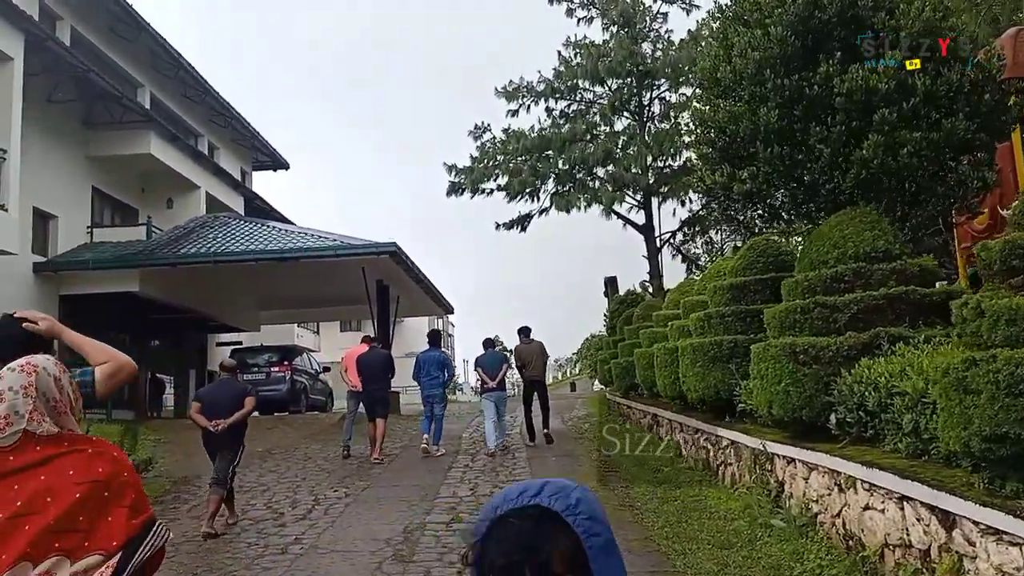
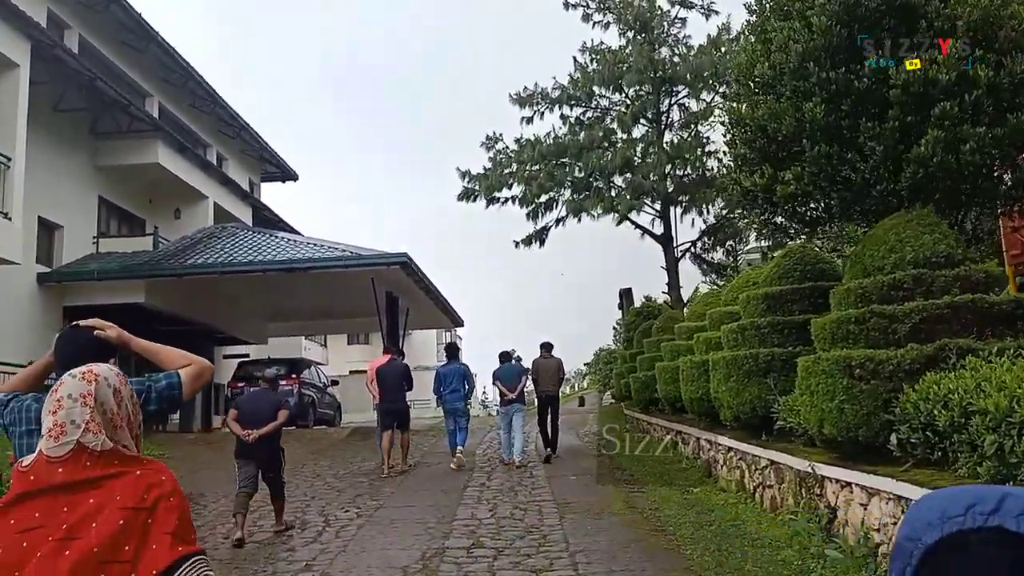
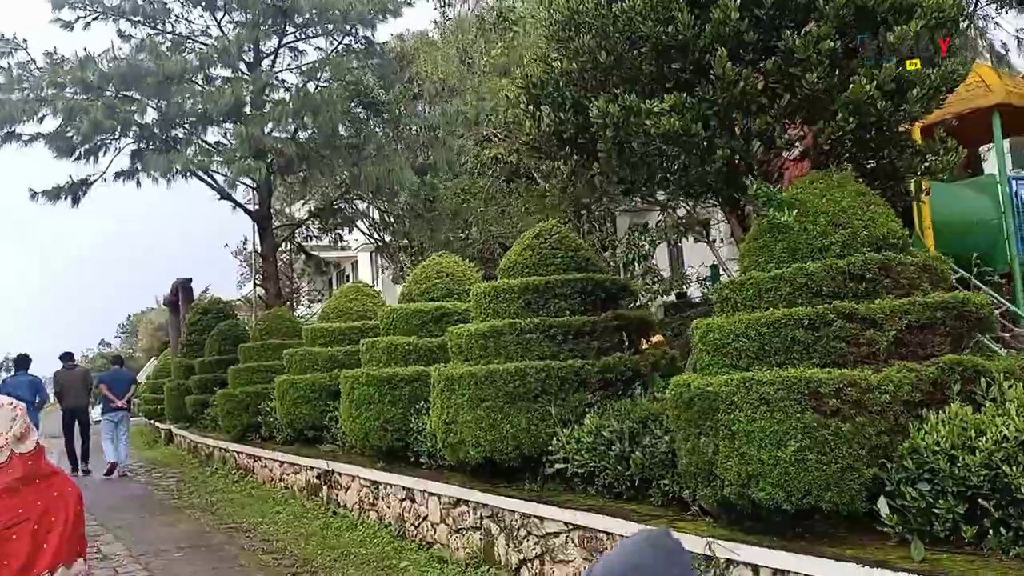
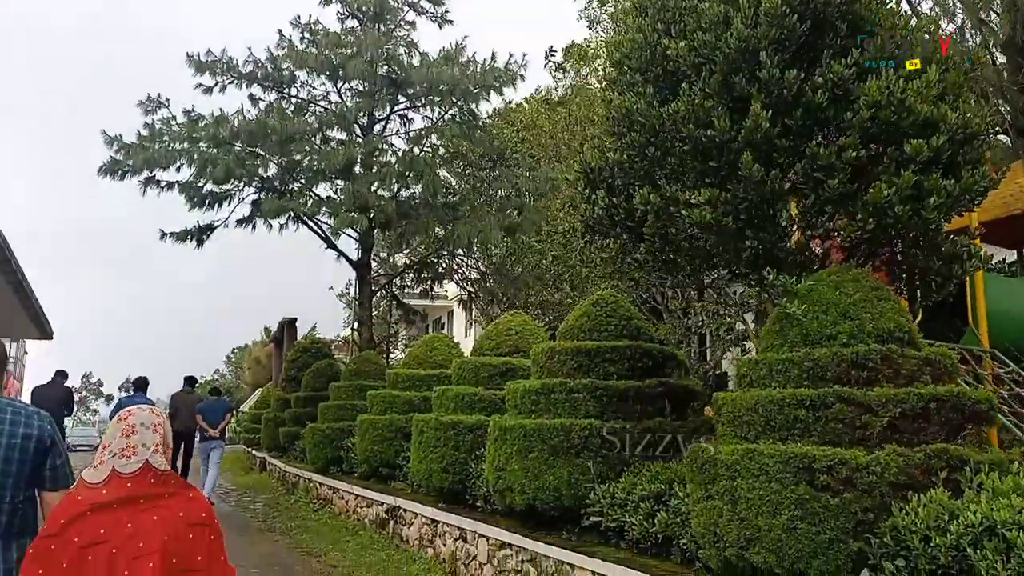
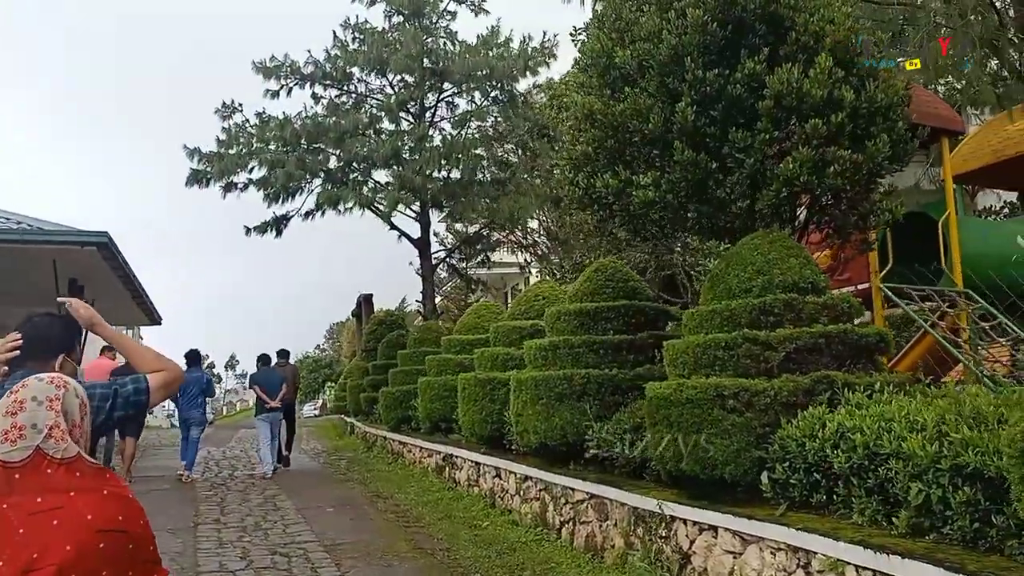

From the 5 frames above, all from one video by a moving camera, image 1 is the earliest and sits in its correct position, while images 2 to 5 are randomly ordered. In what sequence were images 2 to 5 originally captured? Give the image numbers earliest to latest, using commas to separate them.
2, 5, 4, 3
